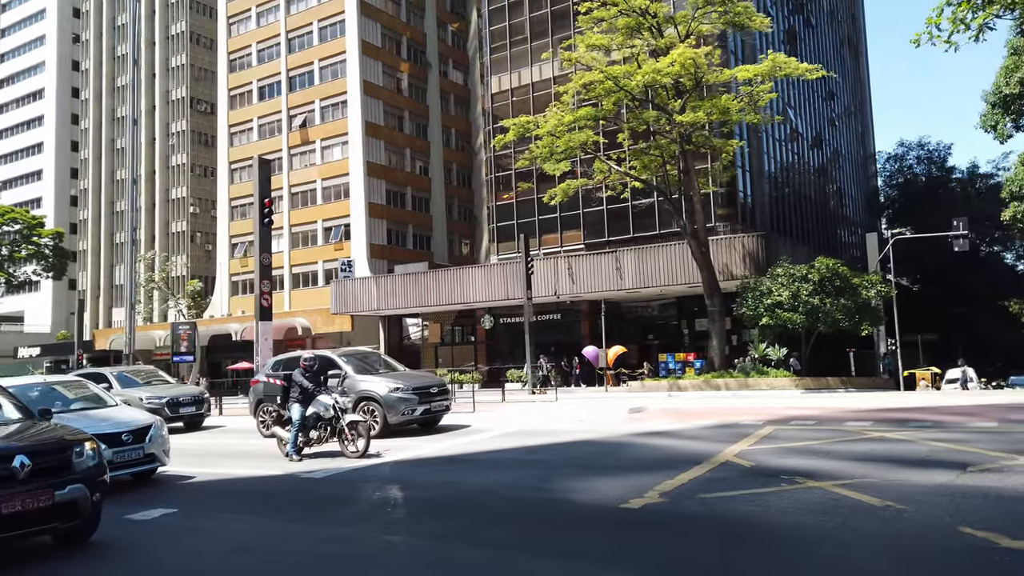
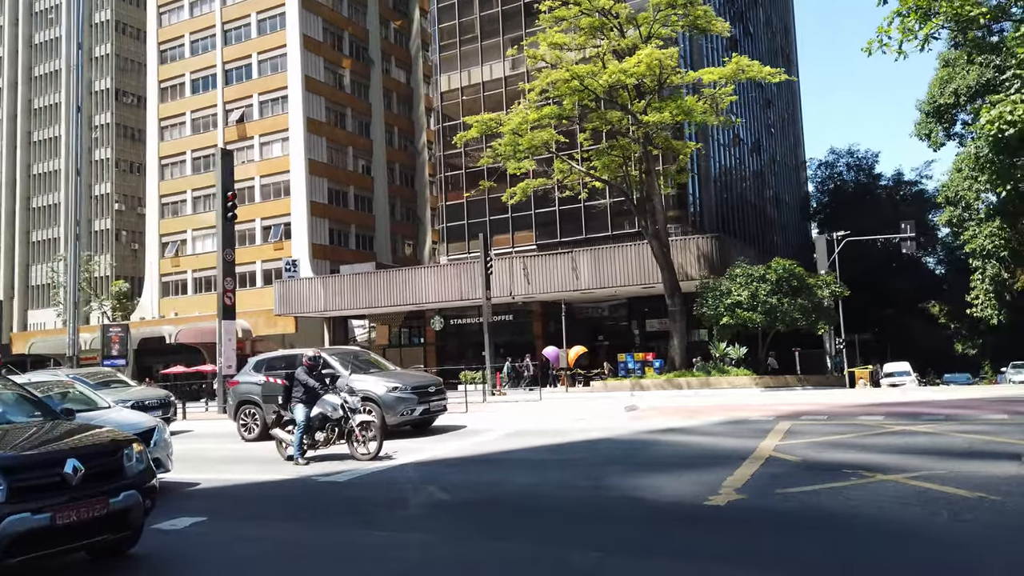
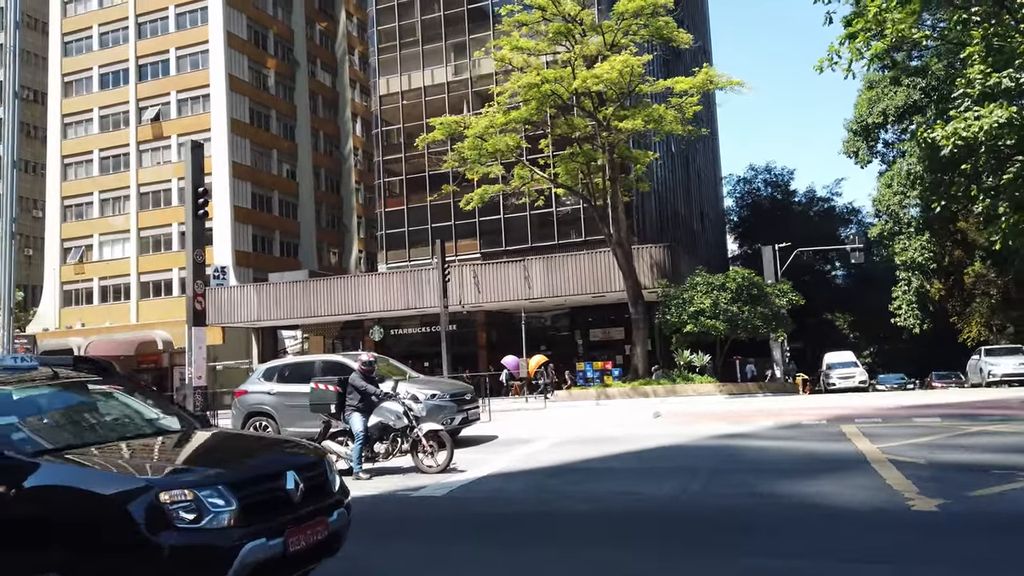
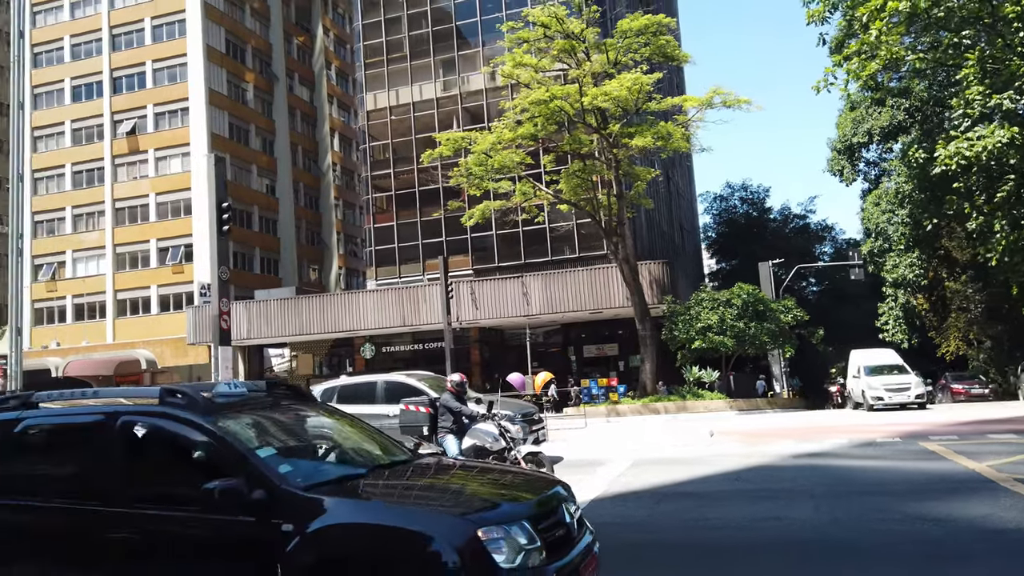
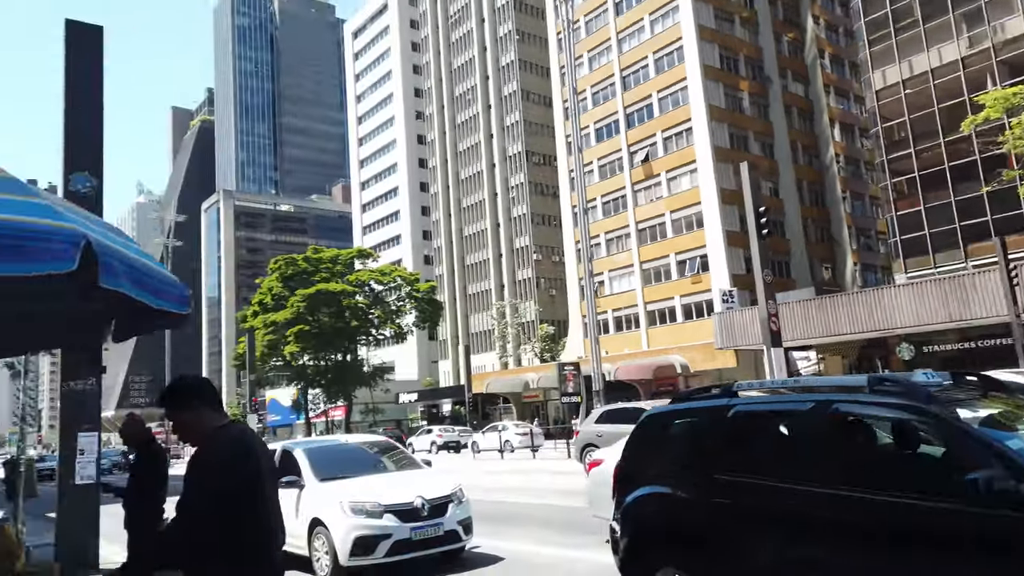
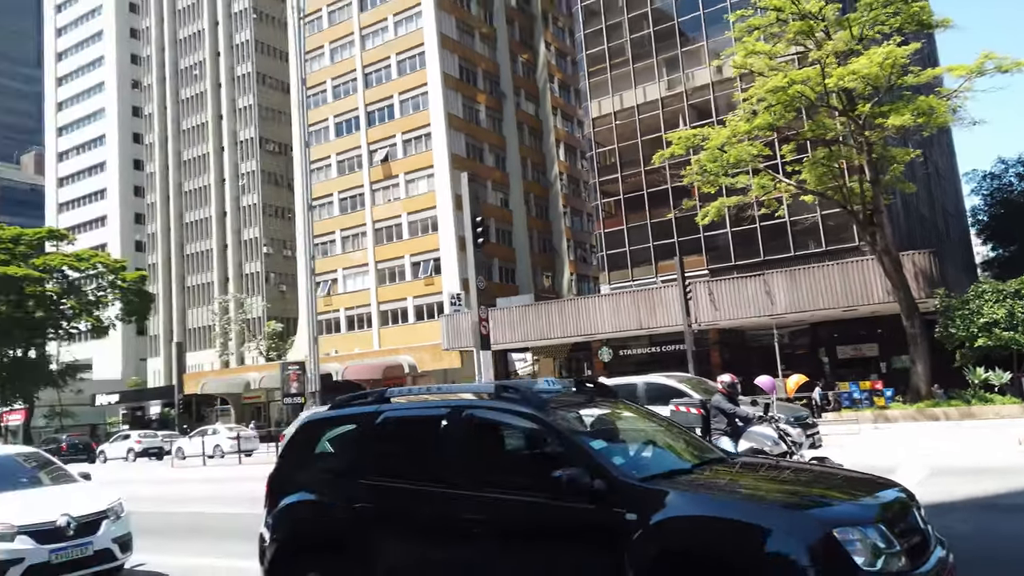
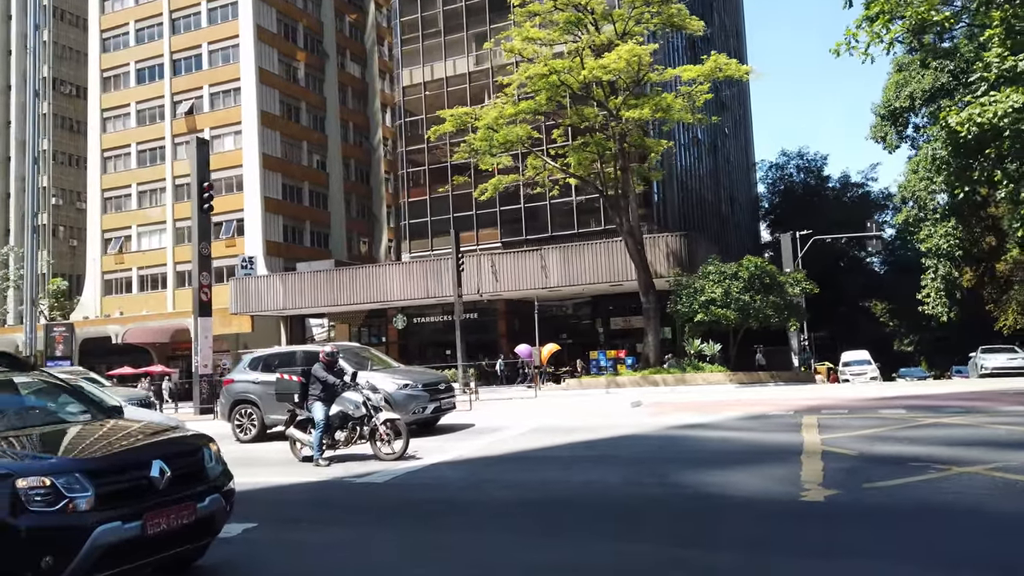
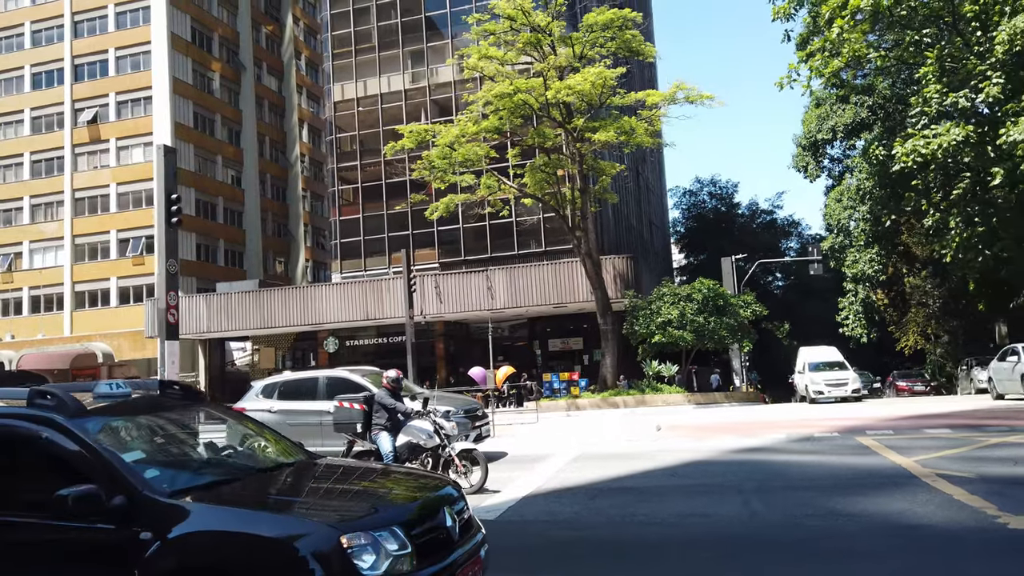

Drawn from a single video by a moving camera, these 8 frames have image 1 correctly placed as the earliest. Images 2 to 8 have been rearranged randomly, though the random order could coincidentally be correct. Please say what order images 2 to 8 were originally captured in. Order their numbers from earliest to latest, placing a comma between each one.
2, 7, 3, 8, 4, 6, 5
